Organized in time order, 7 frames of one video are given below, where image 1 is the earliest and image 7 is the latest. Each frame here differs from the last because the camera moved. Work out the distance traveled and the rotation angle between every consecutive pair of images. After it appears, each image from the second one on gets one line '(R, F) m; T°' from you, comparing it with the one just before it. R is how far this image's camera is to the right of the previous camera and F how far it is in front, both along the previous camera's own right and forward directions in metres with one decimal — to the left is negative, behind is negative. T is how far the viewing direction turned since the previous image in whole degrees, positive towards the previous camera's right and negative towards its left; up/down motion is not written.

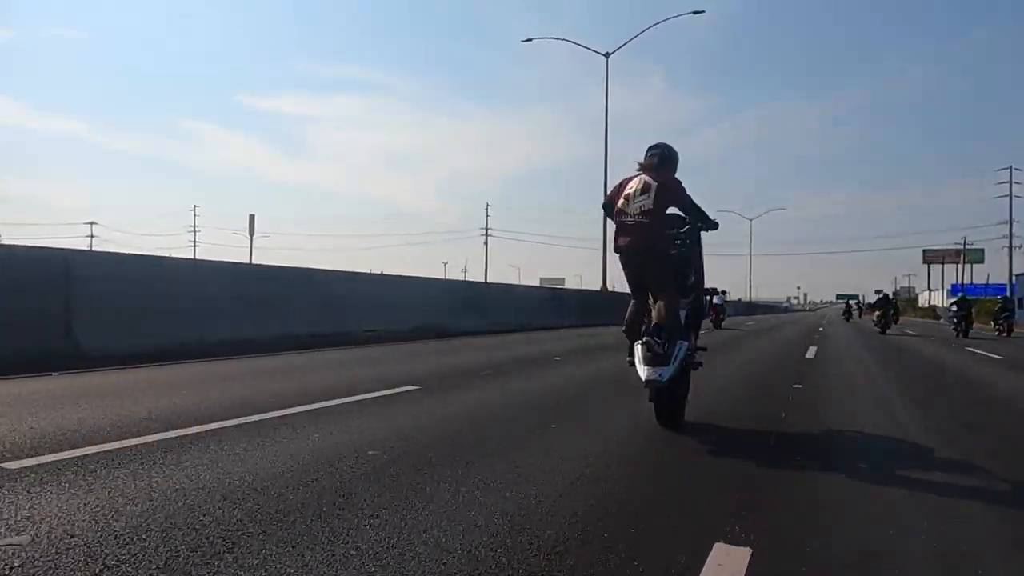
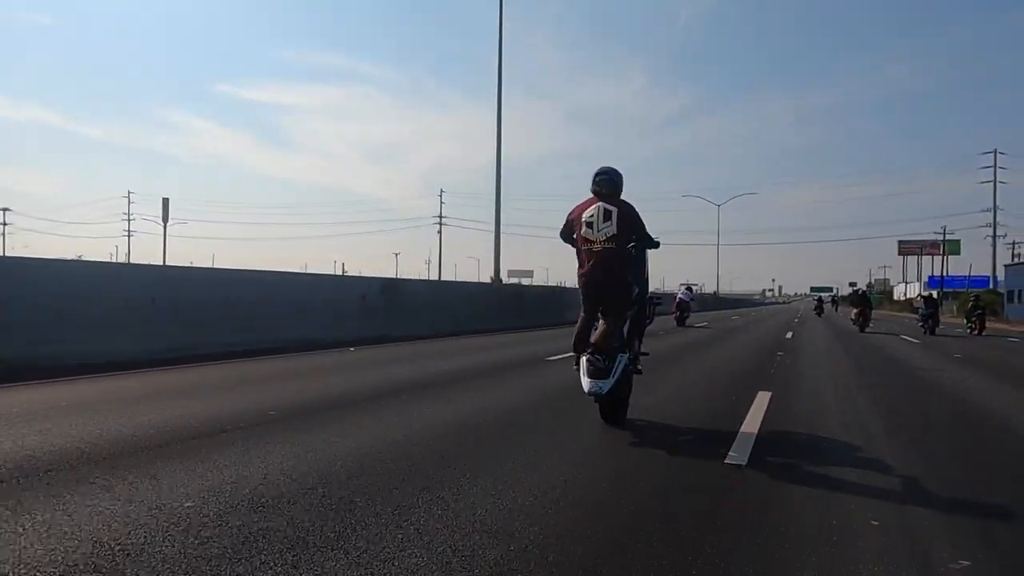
(+0.3, +0.6) m; +1°
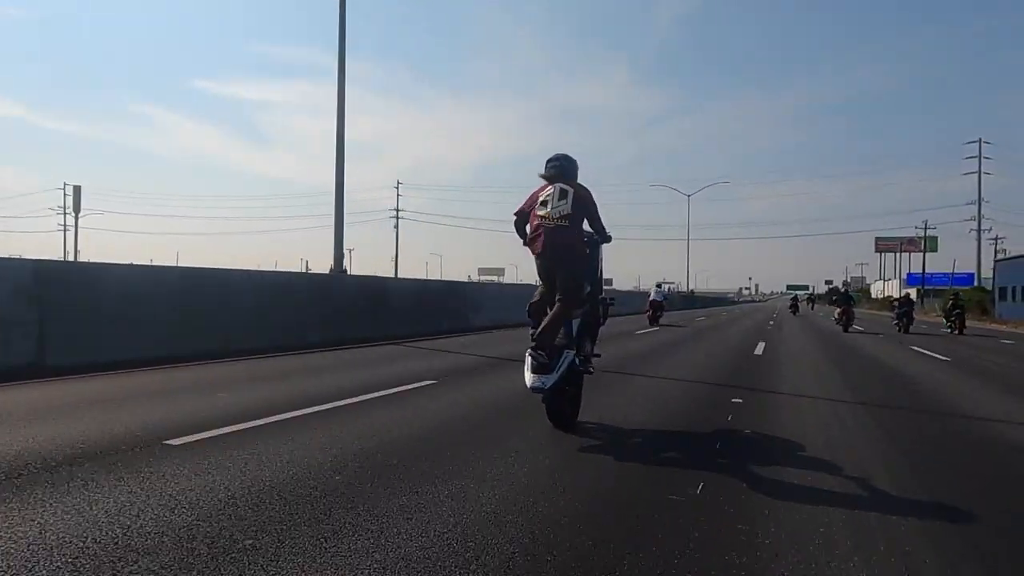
(+0.2, +0.4) m; +1°
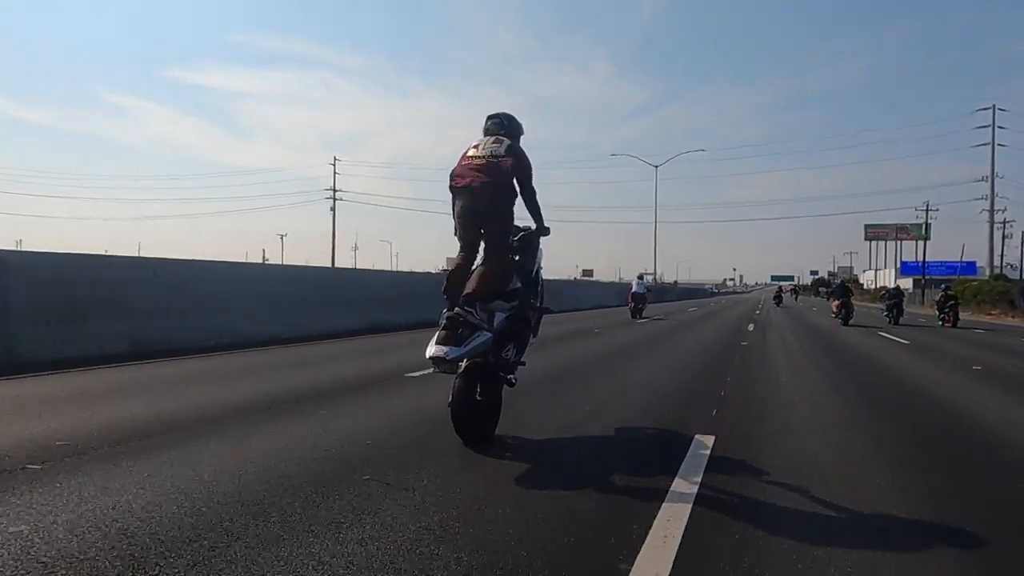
(+0.2, +0.8) m; +1°
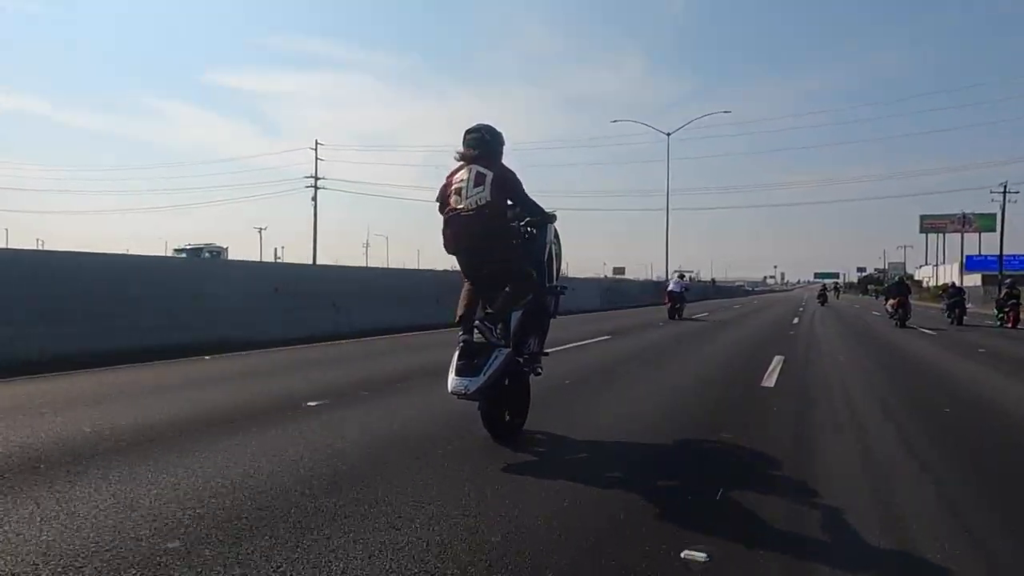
(-0.3, -0.1) m; -1°
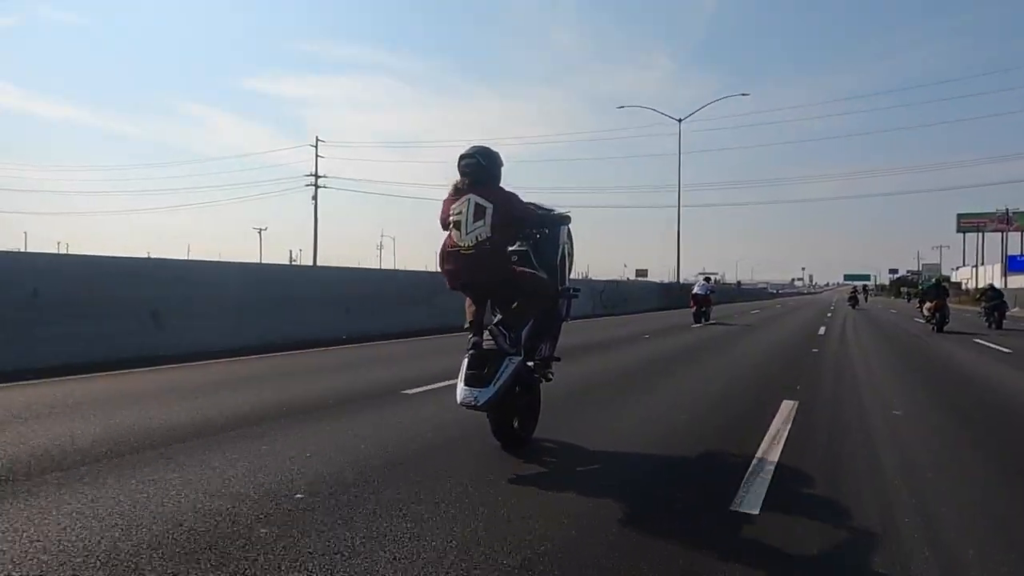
(+0.1, +0.5) m; -2°
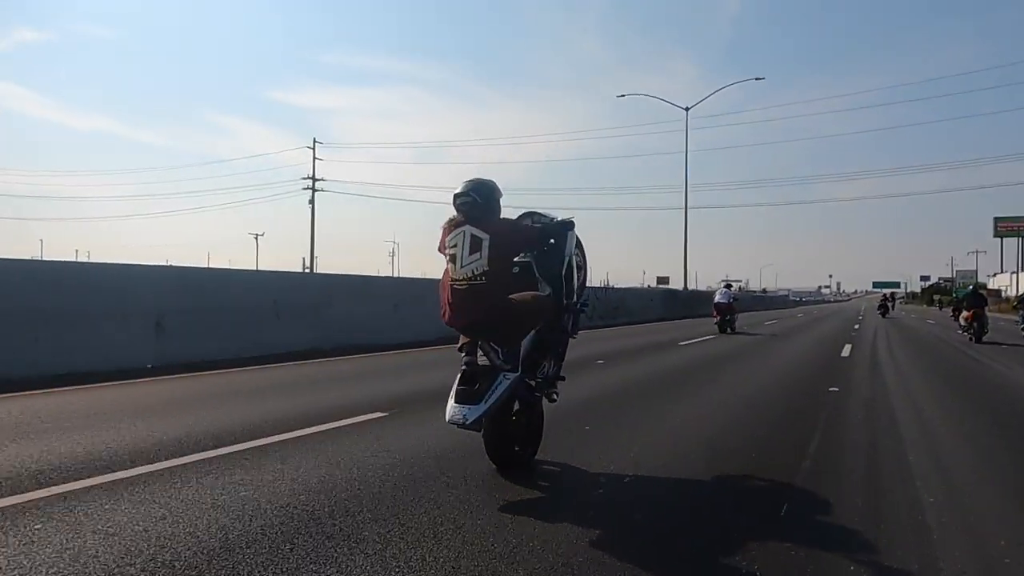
(+0.1, +0.5) m; -1°
